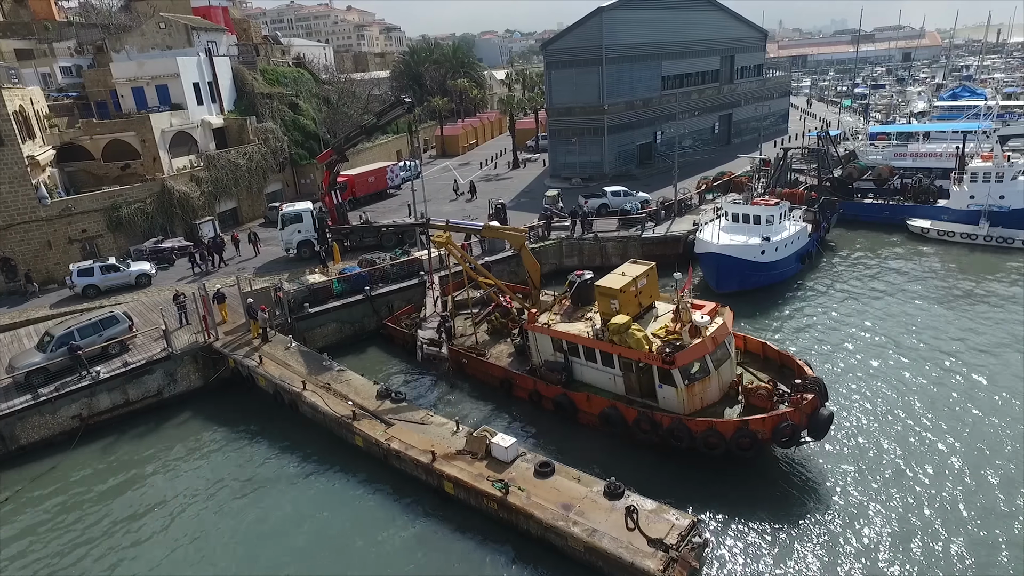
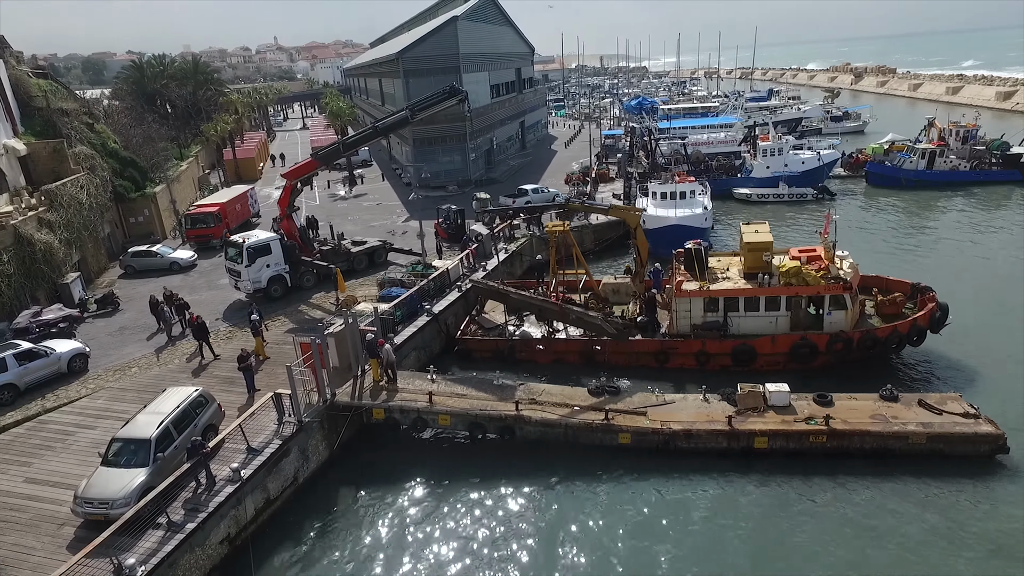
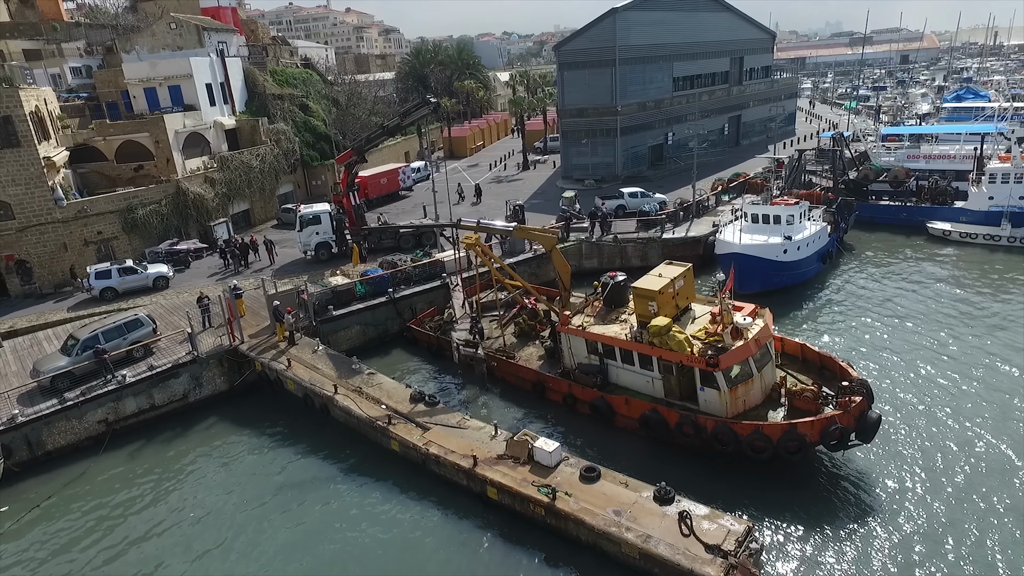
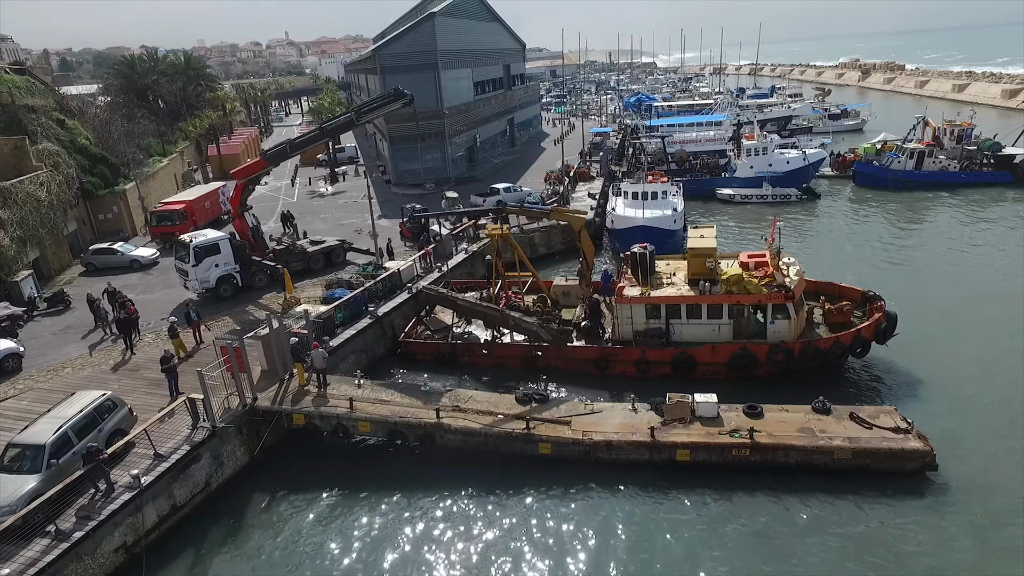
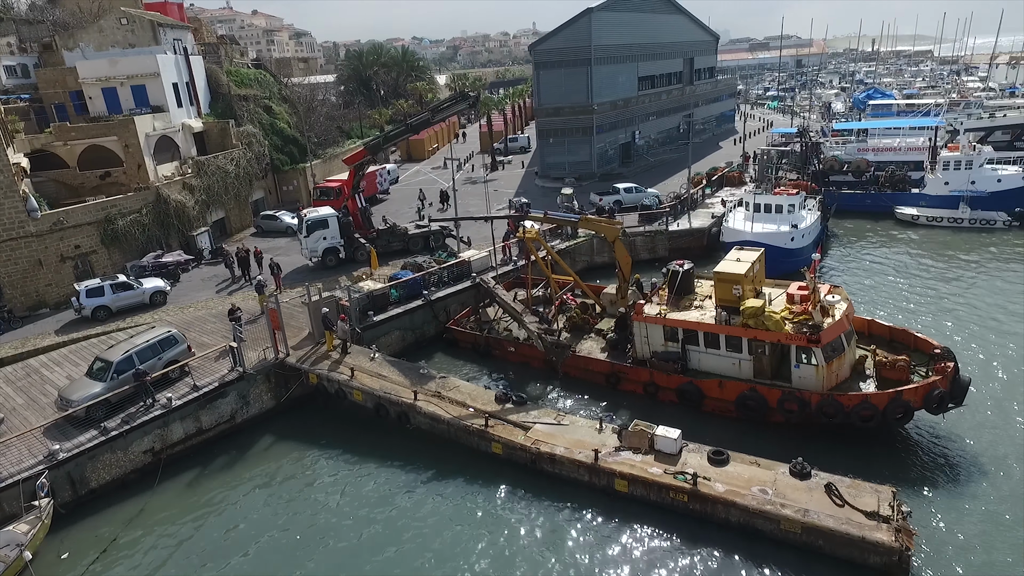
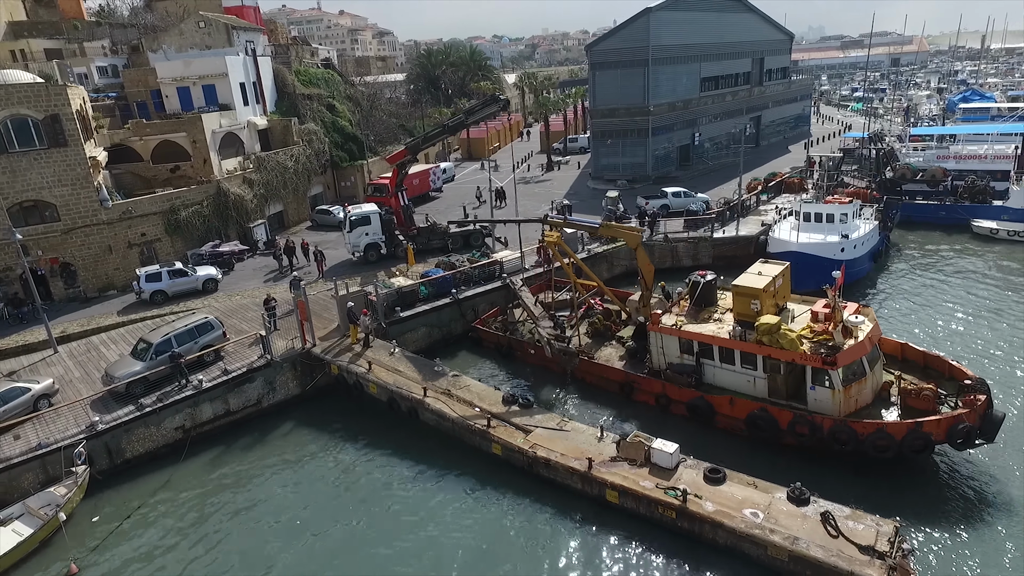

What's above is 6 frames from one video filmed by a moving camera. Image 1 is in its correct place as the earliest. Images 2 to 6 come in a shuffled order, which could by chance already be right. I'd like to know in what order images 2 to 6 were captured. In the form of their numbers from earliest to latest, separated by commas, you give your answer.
3, 6, 5, 4, 2
